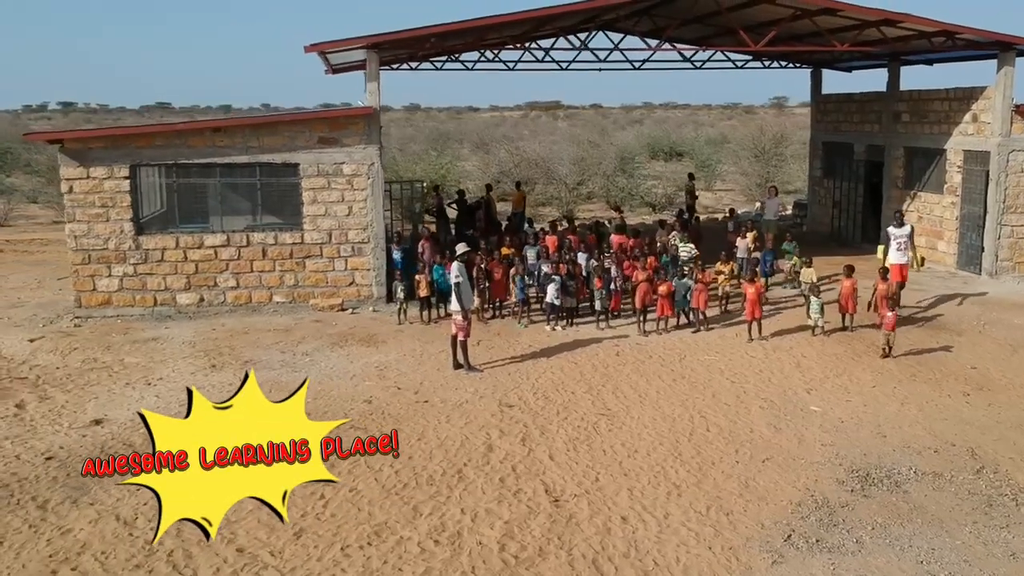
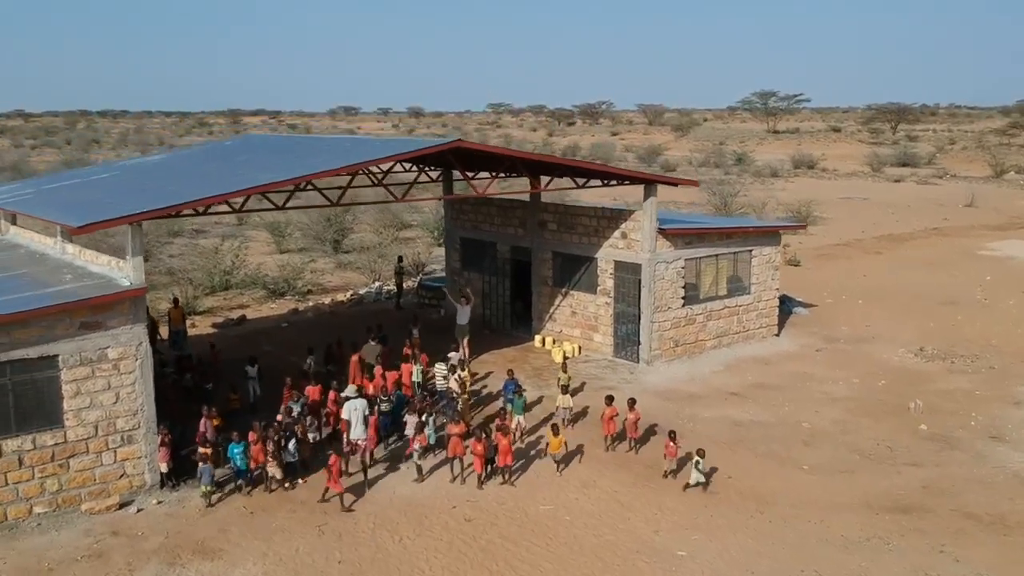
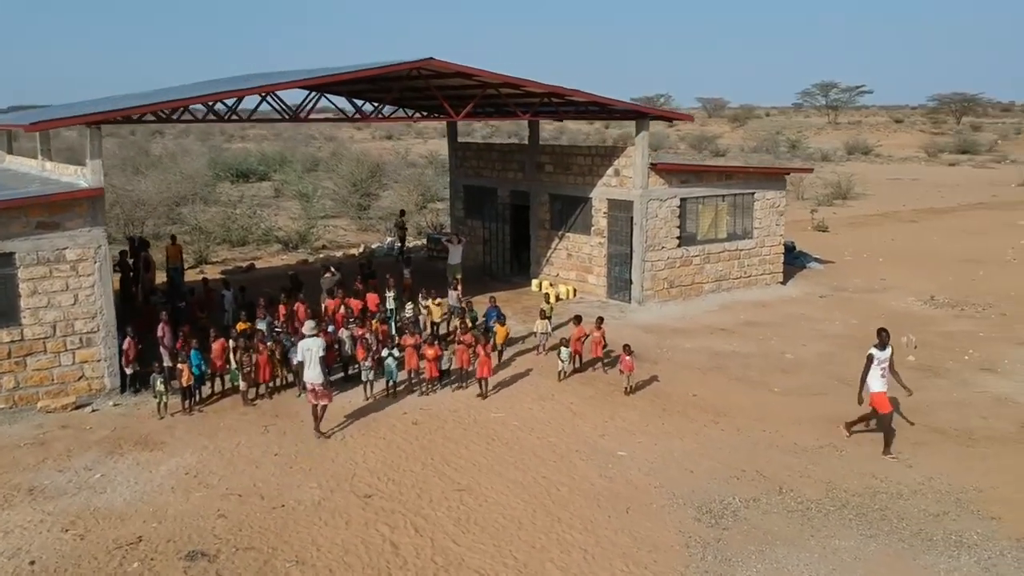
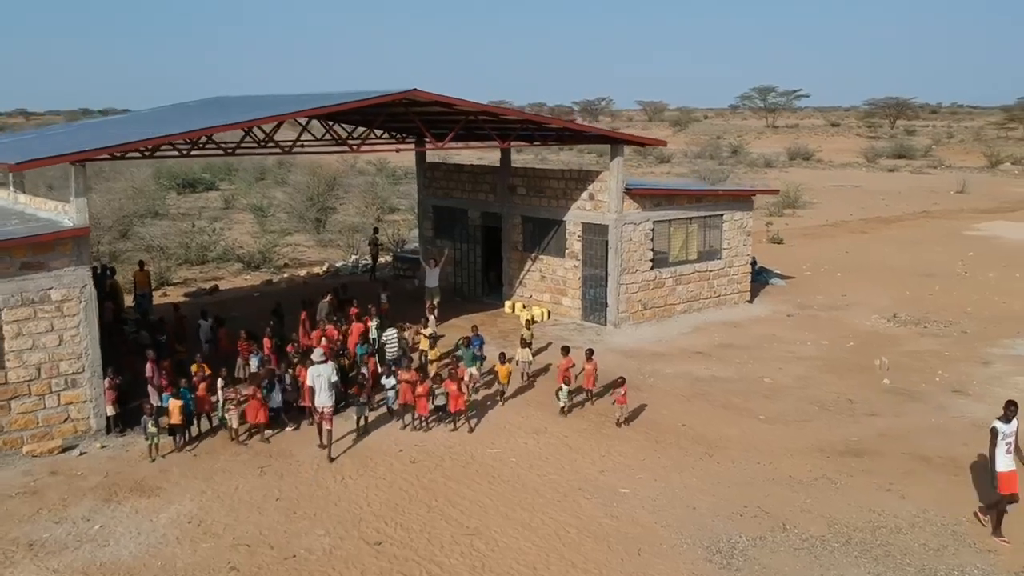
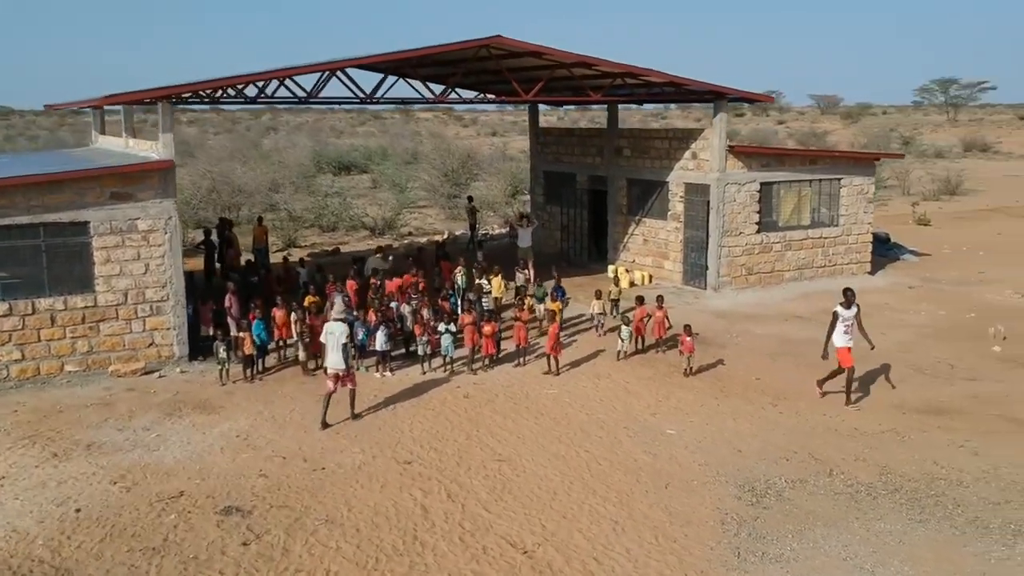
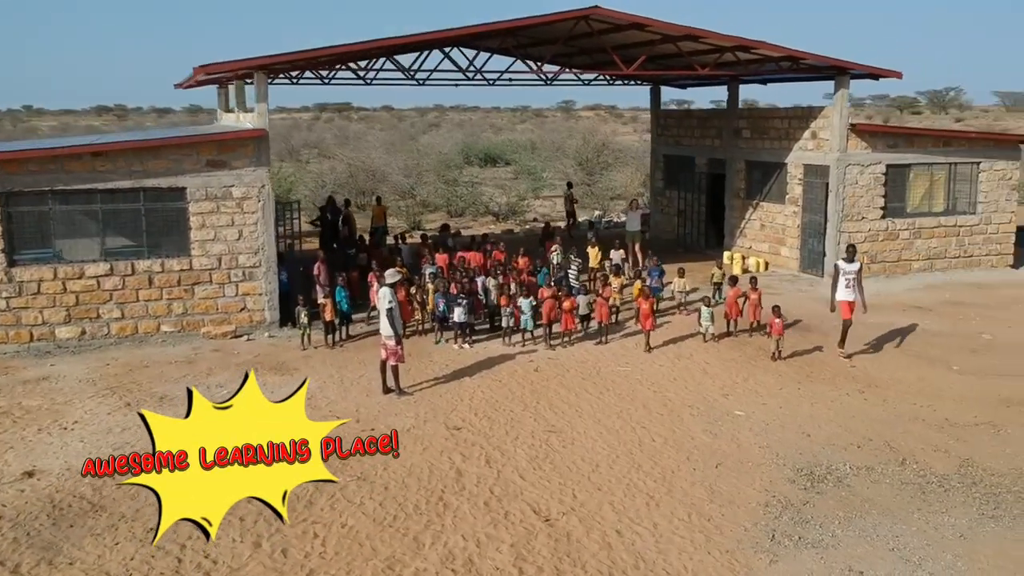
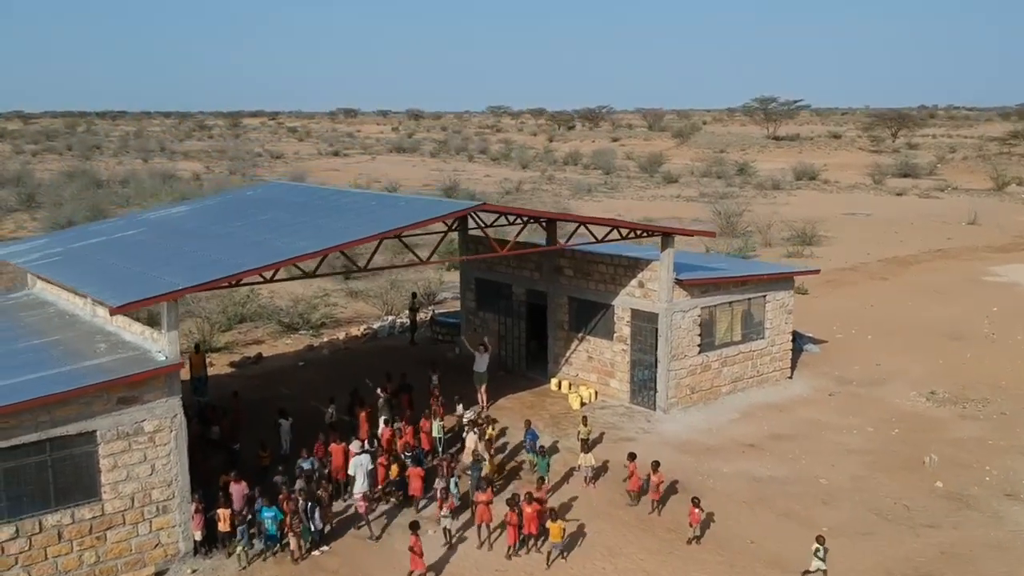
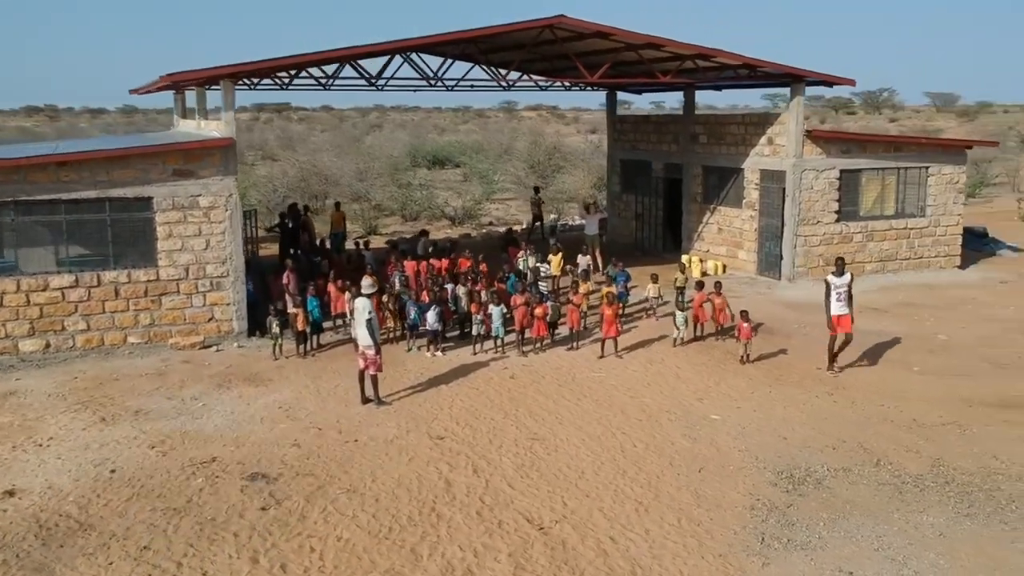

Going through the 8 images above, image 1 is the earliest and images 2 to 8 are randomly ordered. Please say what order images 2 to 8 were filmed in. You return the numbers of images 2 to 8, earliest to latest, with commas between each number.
6, 8, 5, 3, 4, 2, 7
